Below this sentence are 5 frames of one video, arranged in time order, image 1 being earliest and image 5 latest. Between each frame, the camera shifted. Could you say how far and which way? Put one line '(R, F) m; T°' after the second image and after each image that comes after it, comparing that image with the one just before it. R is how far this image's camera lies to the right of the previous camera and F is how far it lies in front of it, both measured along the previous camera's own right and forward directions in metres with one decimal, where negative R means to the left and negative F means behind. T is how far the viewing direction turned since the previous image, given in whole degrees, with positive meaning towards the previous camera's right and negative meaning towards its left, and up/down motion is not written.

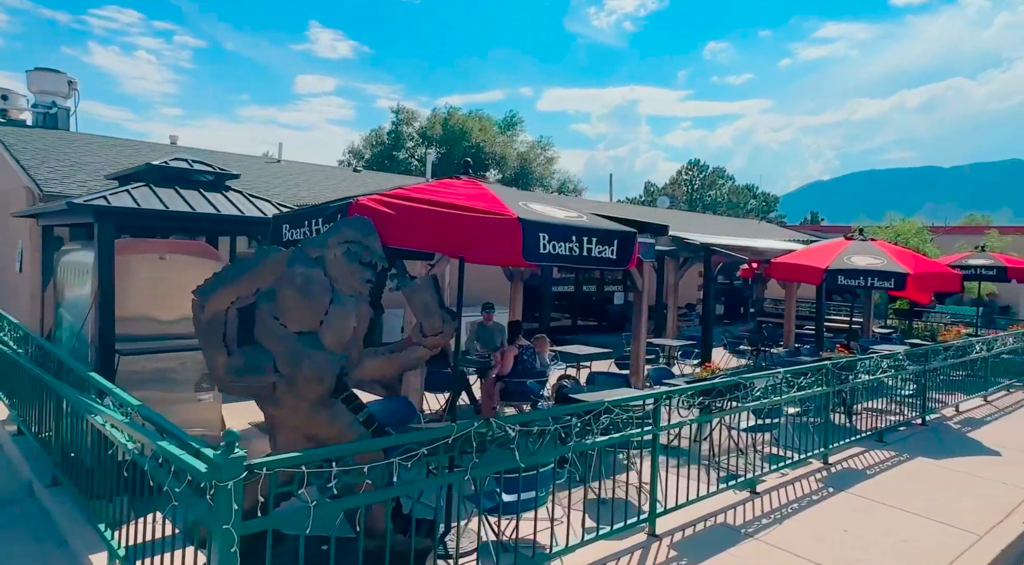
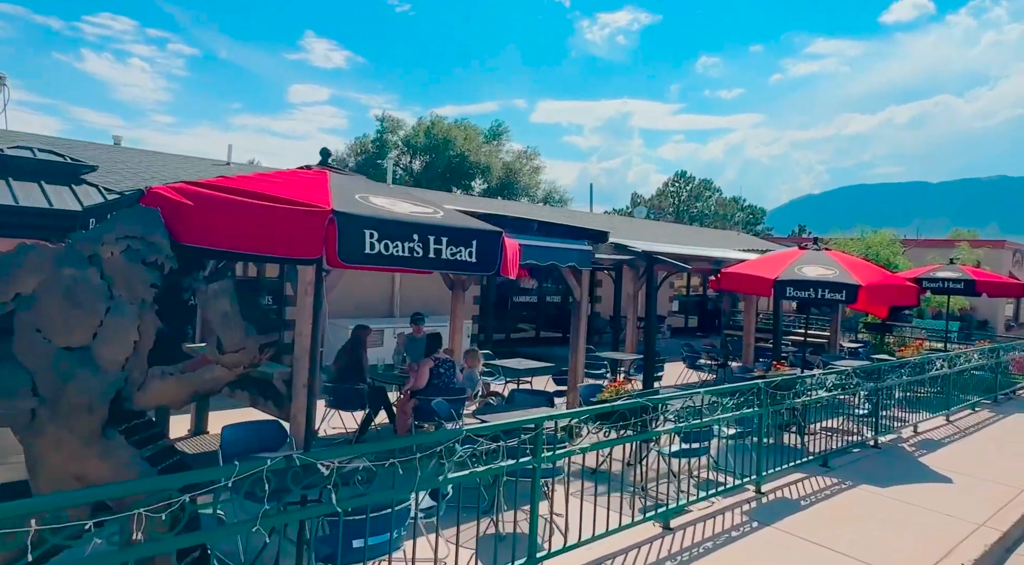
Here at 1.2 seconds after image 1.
(+0.7, +0.5) m; +1°
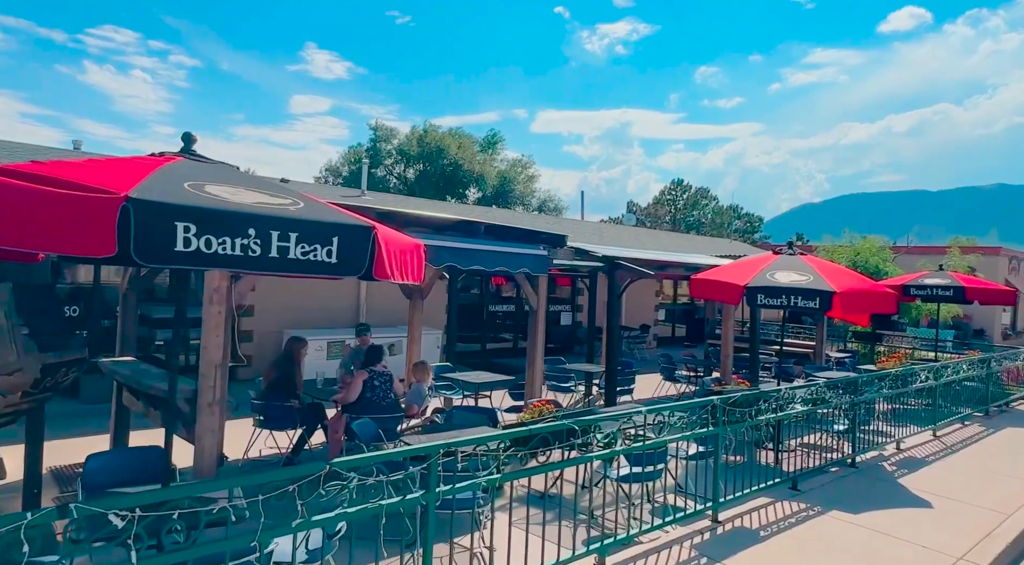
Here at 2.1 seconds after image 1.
(+0.5, +0.5) m; 0°
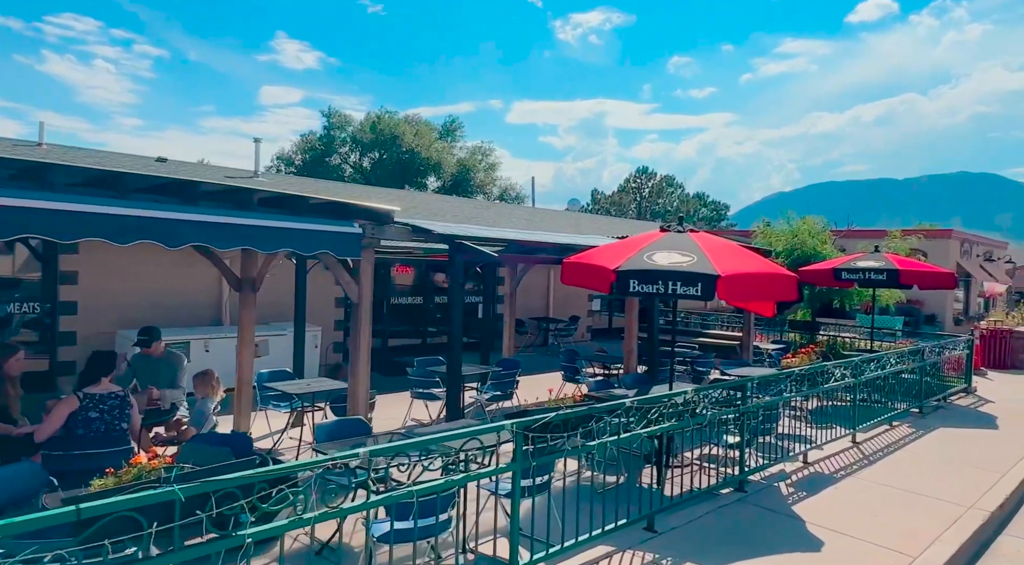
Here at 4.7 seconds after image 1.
(+1.4, +1.4) m; +2°
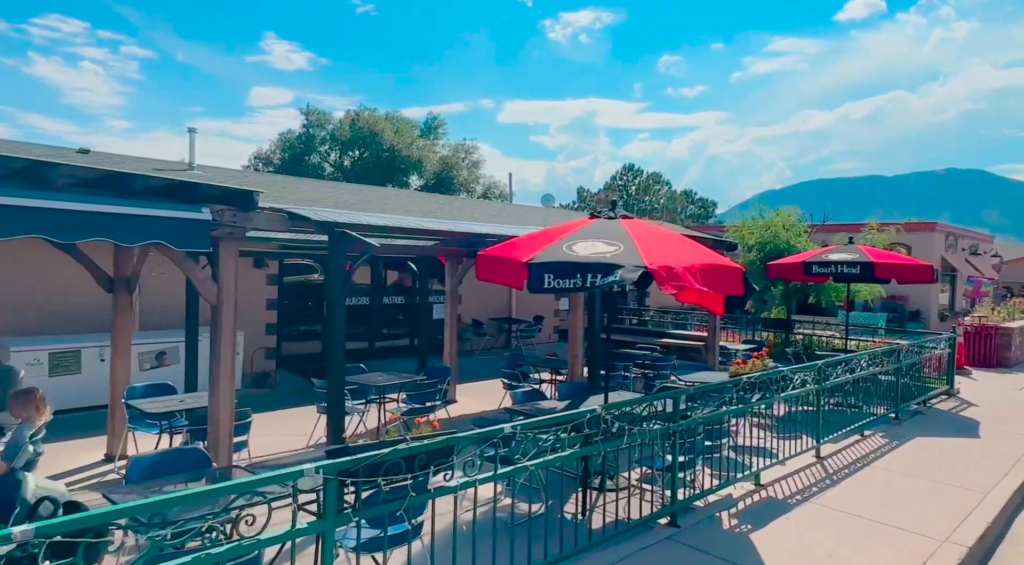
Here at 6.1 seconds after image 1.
(+0.7, +0.9) m; +1°
